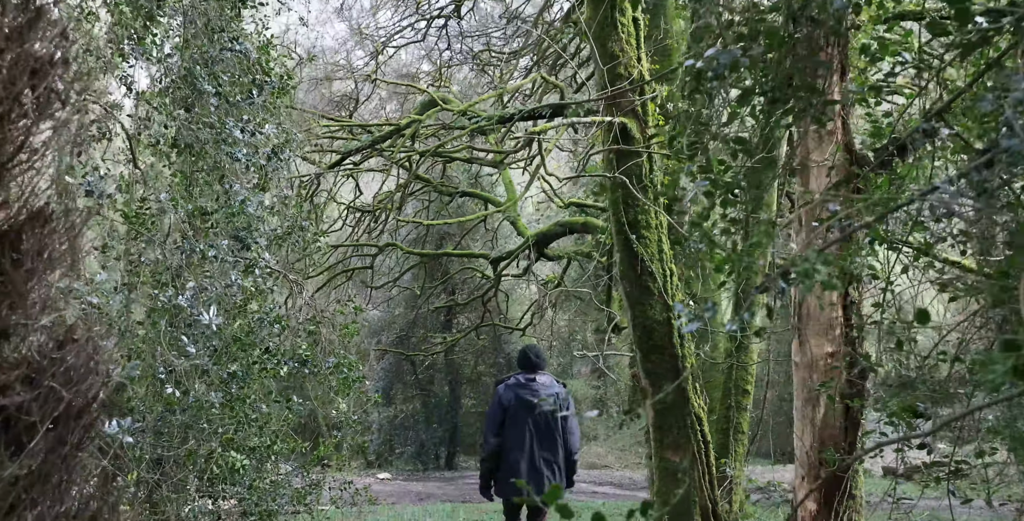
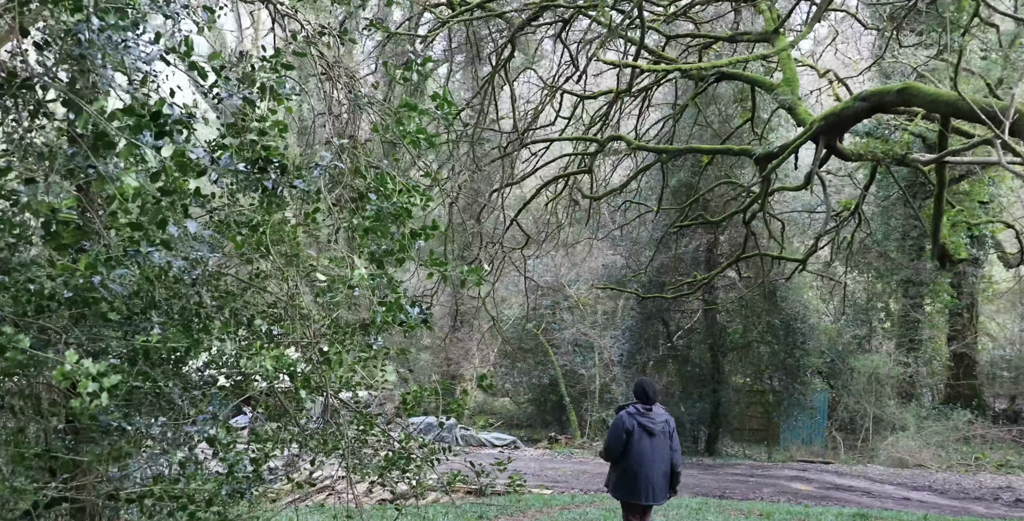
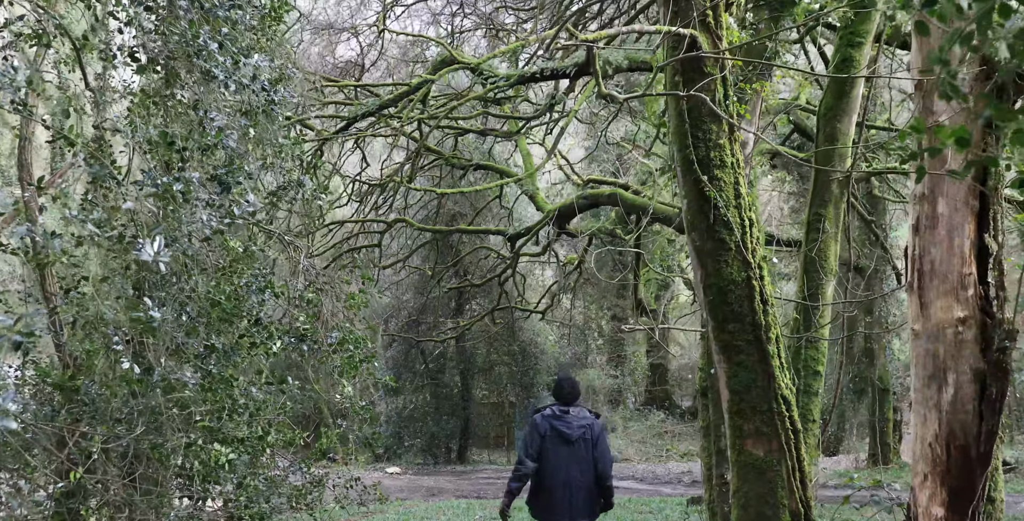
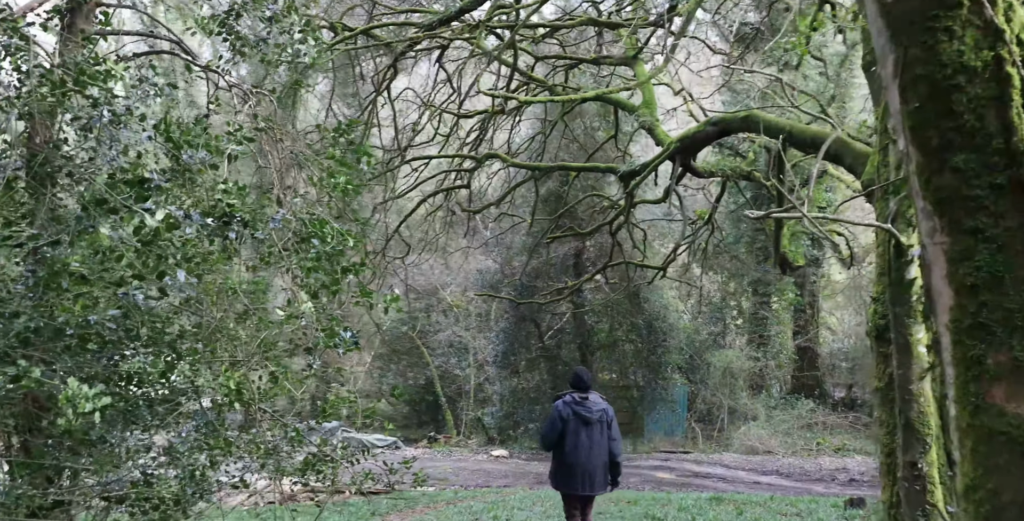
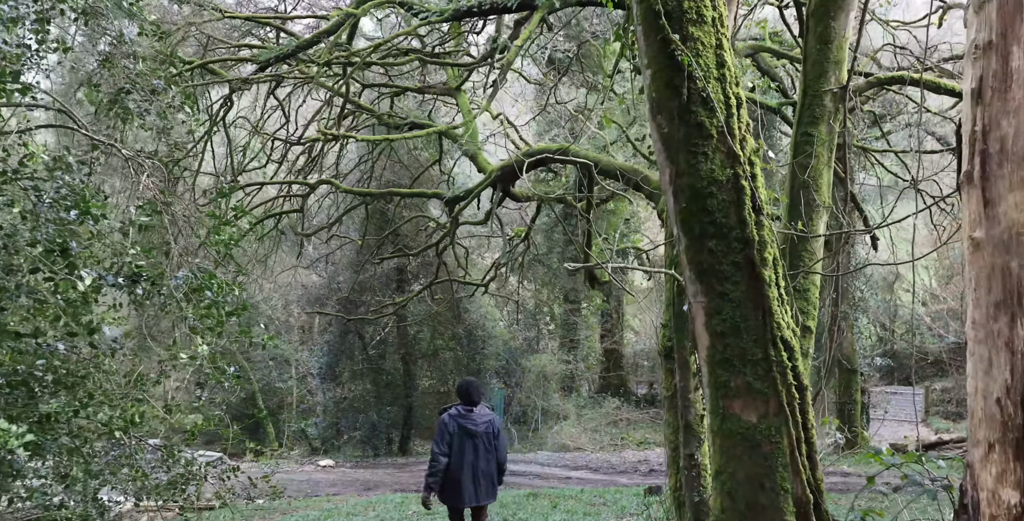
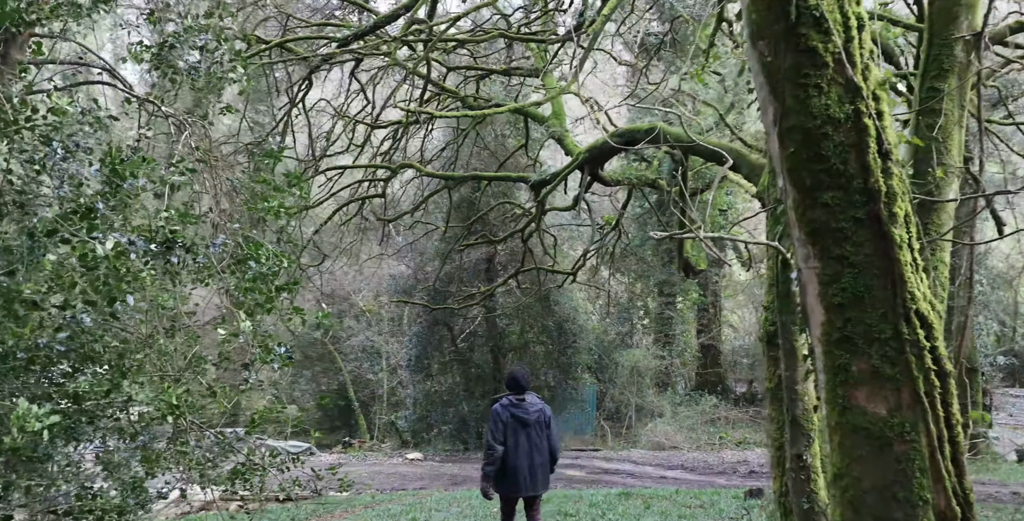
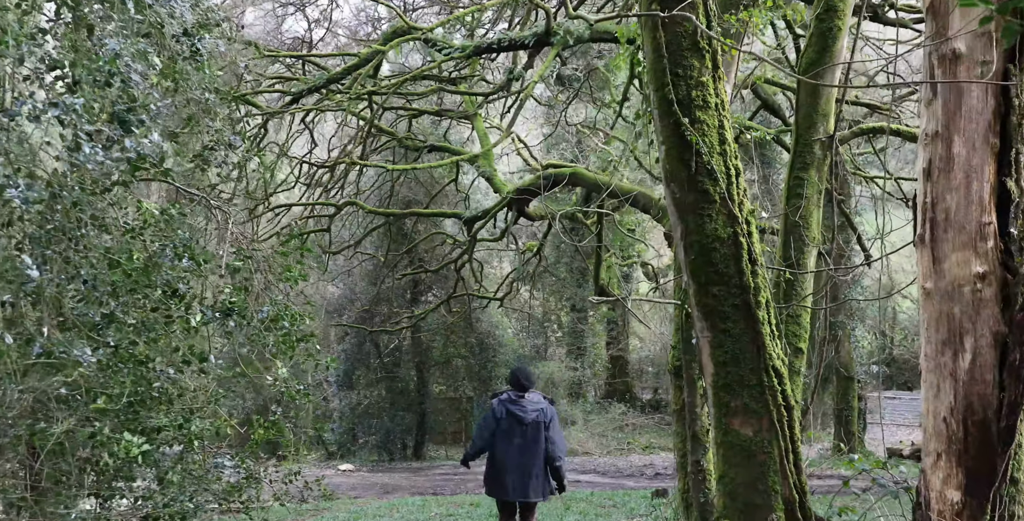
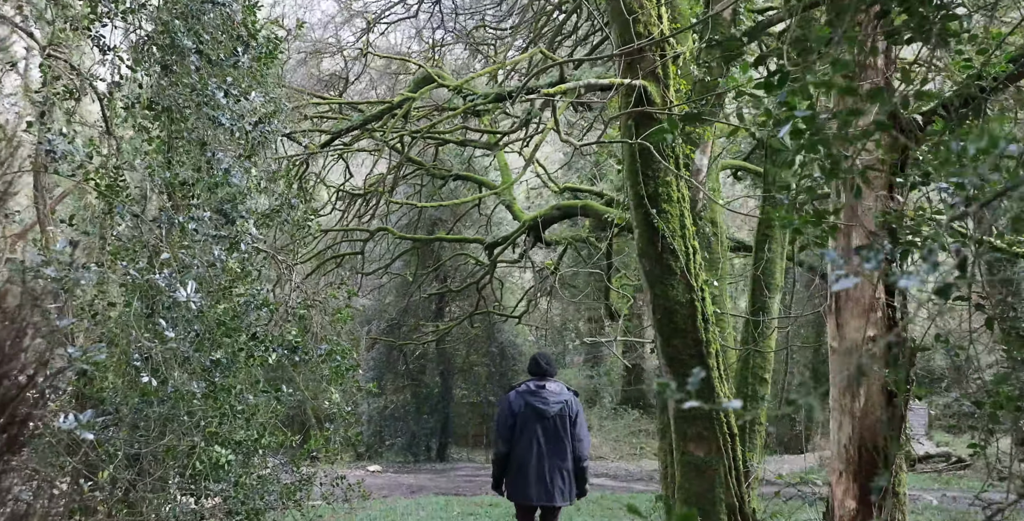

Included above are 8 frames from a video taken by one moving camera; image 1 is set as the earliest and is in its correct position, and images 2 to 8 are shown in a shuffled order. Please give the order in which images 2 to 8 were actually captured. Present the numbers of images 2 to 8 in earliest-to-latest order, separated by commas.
8, 3, 7, 5, 6, 4, 2
